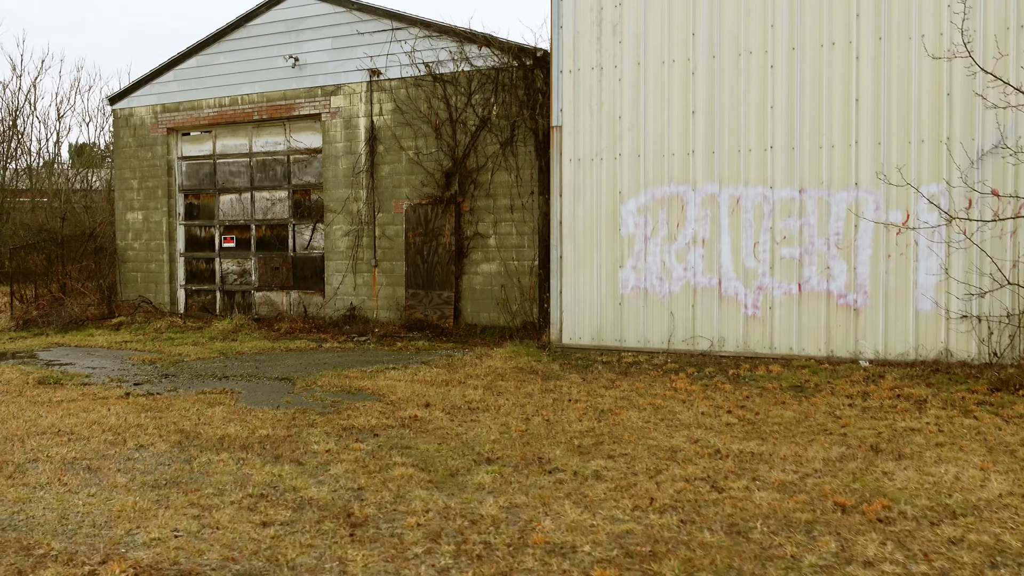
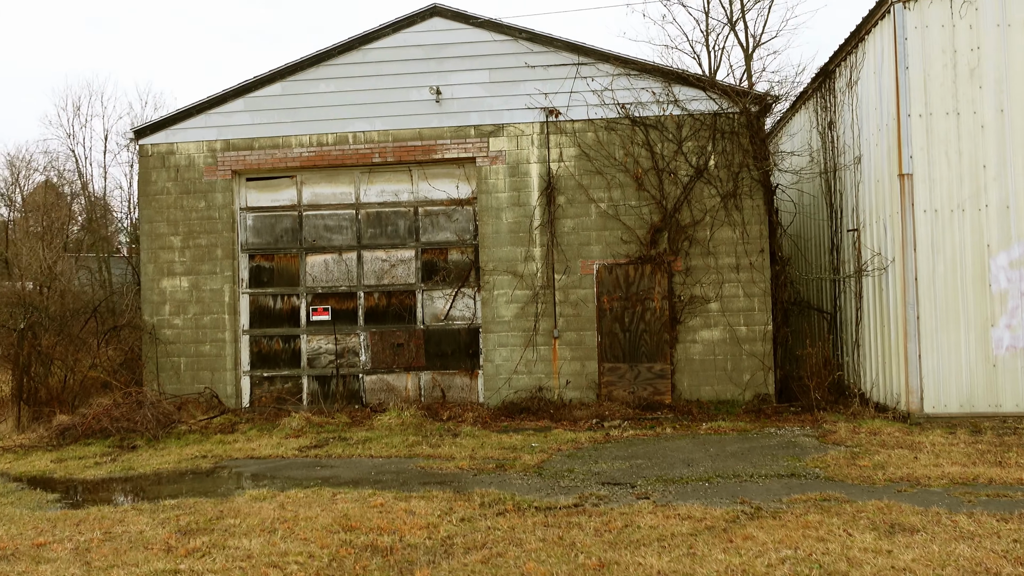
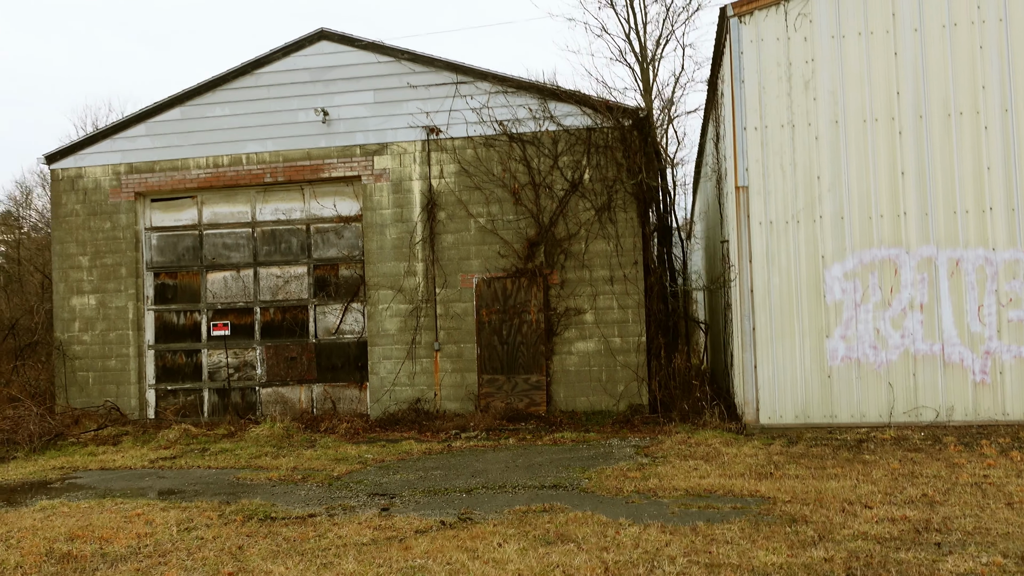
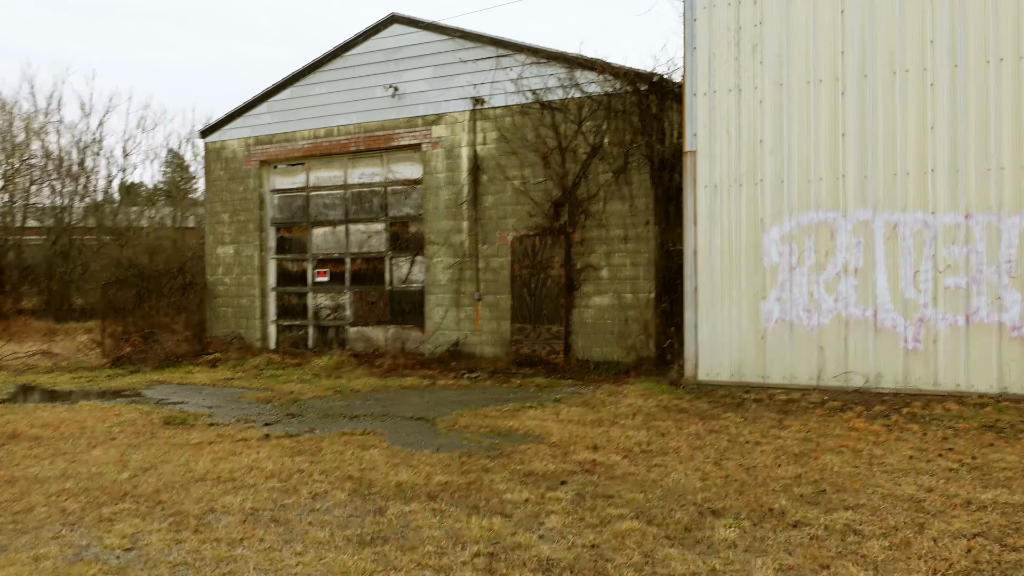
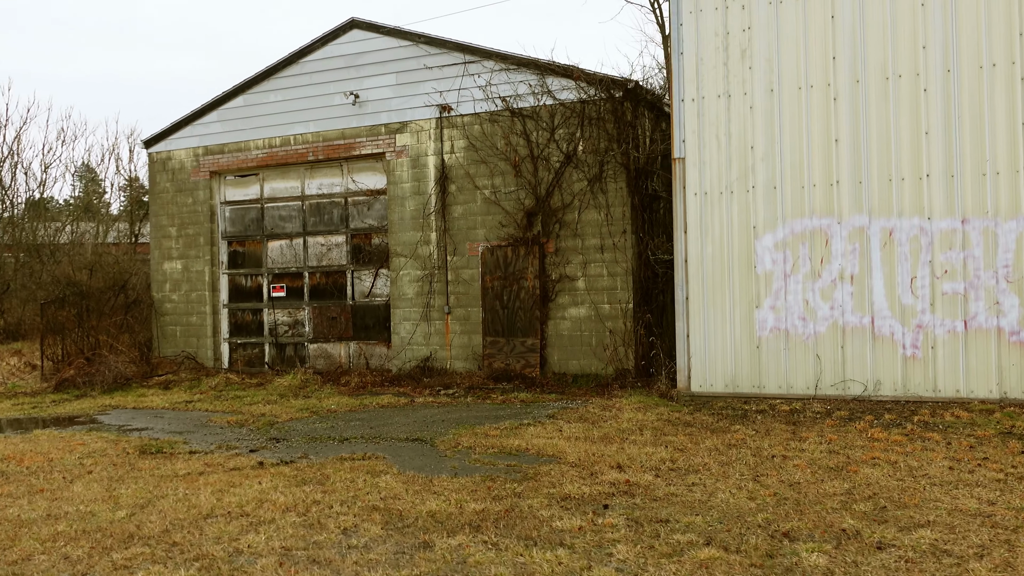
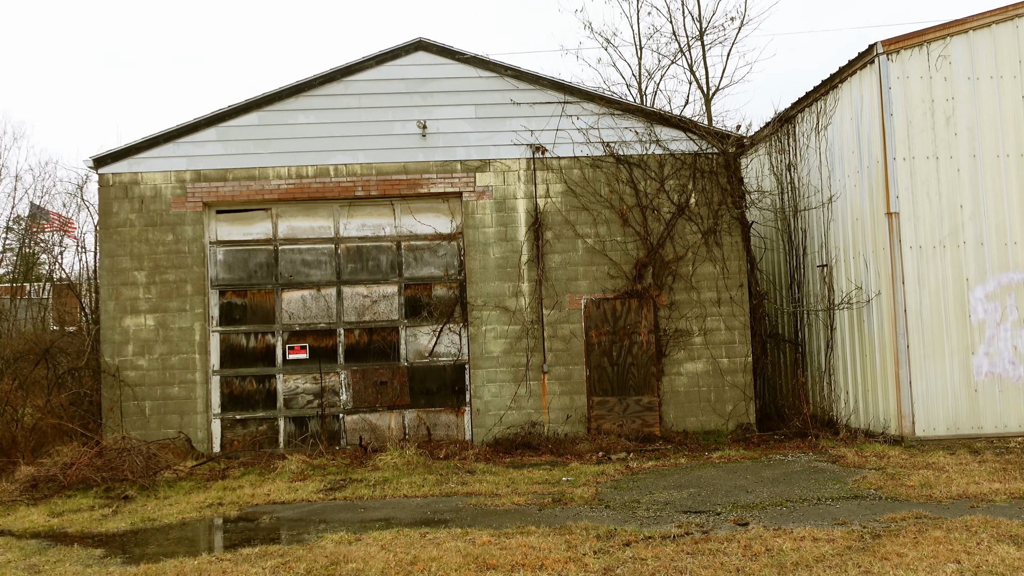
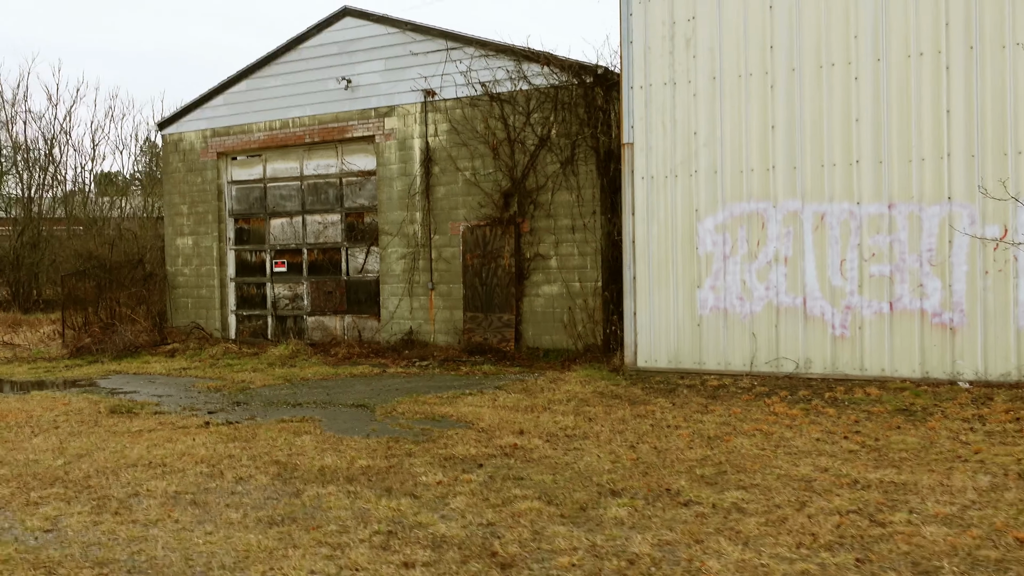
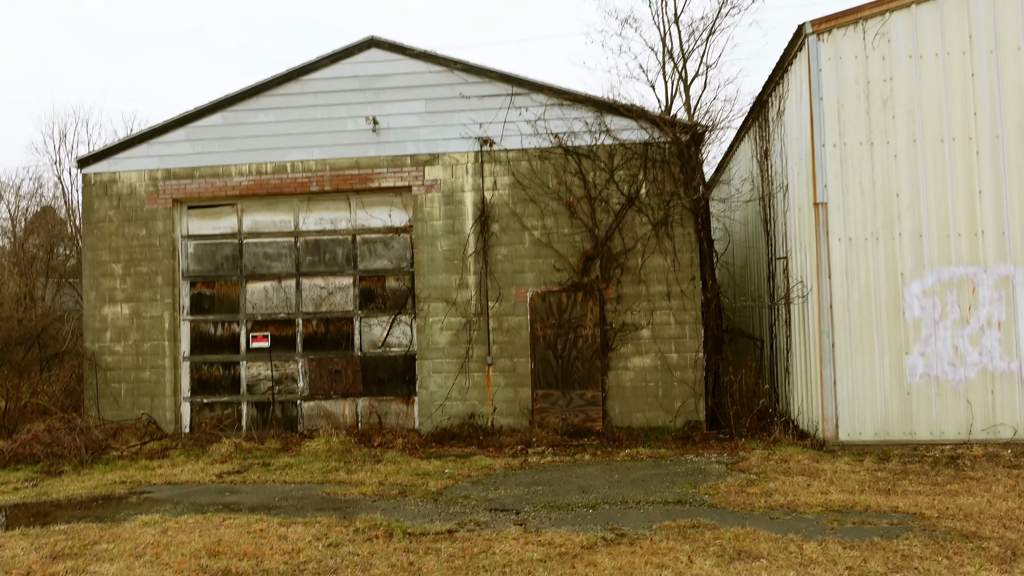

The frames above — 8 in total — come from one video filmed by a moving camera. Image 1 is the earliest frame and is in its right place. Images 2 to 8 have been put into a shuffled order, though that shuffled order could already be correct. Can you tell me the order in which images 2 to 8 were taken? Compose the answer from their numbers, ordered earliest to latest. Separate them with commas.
7, 4, 5, 3, 8, 2, 6
